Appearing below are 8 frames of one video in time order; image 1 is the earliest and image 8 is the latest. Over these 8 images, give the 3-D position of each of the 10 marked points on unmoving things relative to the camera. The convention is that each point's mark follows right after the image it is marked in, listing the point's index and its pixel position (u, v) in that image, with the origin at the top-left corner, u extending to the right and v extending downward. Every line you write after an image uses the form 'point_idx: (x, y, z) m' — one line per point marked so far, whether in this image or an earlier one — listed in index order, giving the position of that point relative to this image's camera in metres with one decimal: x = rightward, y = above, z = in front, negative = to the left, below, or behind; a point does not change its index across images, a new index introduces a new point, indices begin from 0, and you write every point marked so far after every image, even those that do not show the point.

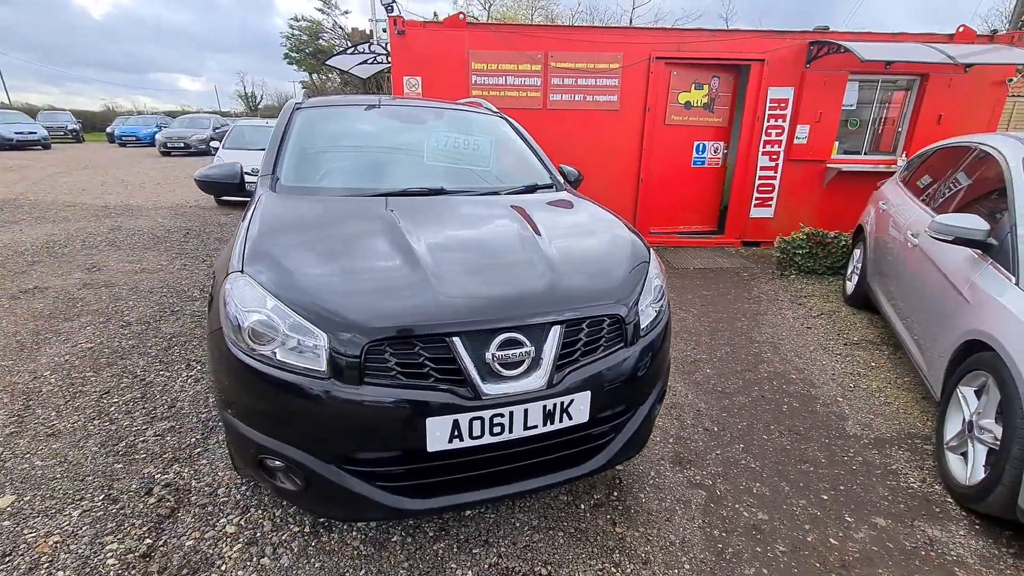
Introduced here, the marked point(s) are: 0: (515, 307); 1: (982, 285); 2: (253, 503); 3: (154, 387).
0: (0.0, -0.1, +1.7) m
1: (+2.3, 0.0, +2.4) m
2: (-1.1, -0.9, +2.1) m
3: (-2.2, -0.6, +3.1) m
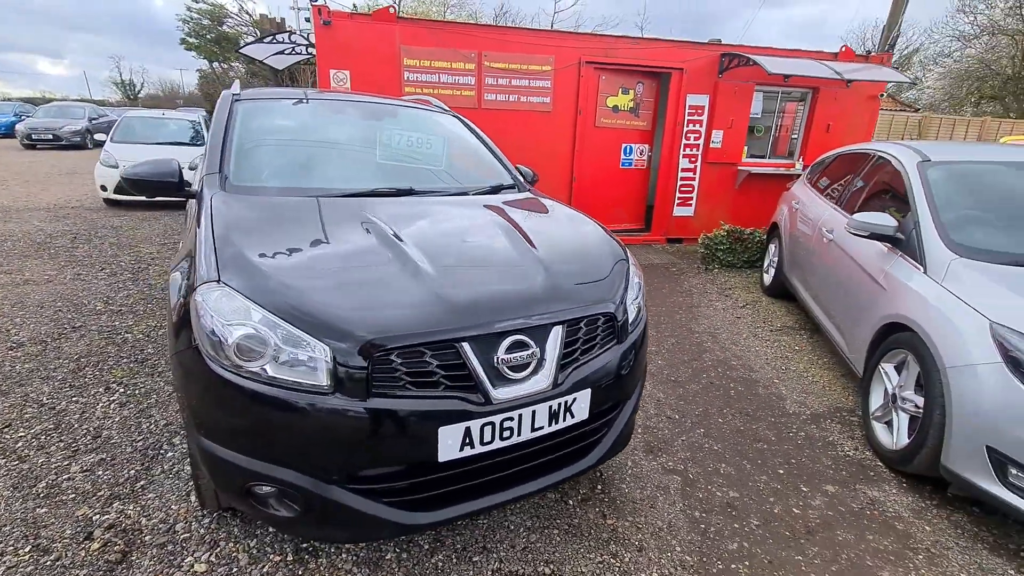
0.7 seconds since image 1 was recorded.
0: (0.0, -0.1, +1.6) m
1: (+2.2, +0.1, +2.8) m
2: (-1.1, -1.0, +1.9) m
3: (-2.4, -0.7, +2.7) m
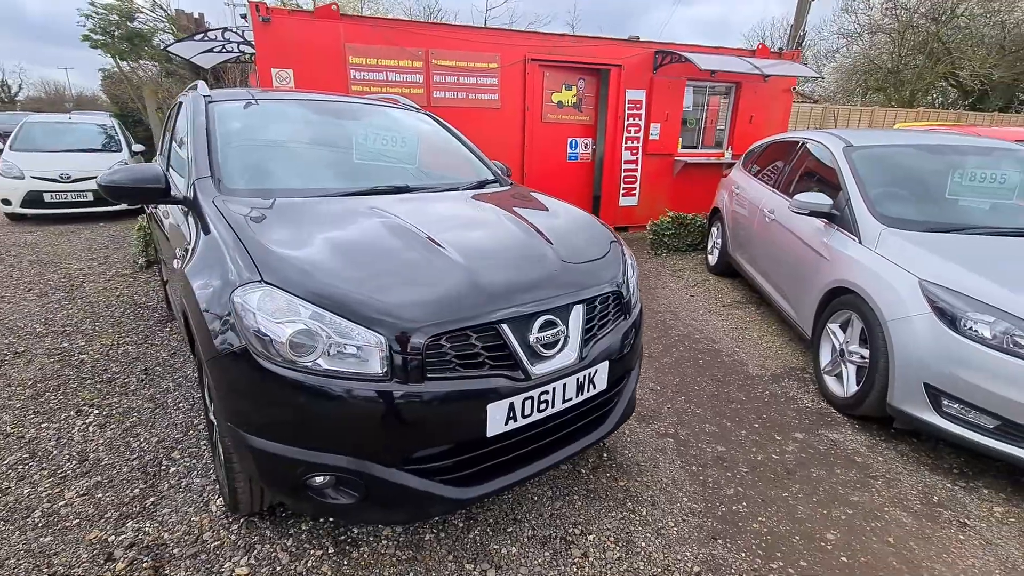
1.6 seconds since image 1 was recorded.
0: (+0.1, 0.0, +1.8) m
1: (+2.1, +0.3, +3.2) m
2: (-1.0, -1.0, +1.9) m
3: (-2.4, -0.8, +2.5) m
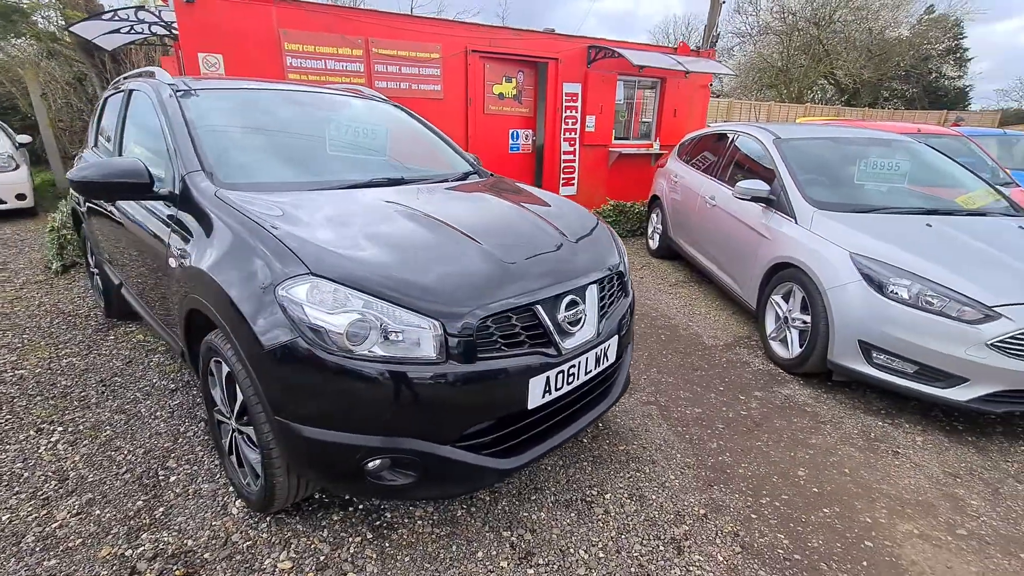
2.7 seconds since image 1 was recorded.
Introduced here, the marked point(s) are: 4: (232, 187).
0: (+0.2, +0.1, +1.9) m
1: (+1.9, +0.5, +3.6) m
2: (-0.9, -0.9, +1.9) m
3: (-2.3, -0.8, +2.3) m
4: (-1.2, +0.4, +2.2) m
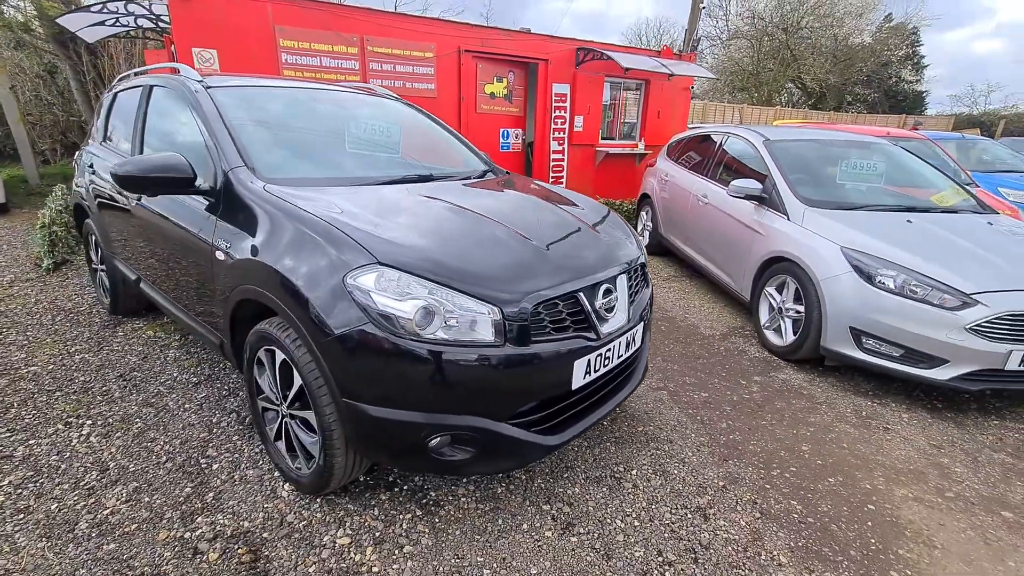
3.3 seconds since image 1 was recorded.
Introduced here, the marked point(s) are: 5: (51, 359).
0: (+0.4, +0.1, +2.1) m
1: (+2.0, +0.5, +3.9) m
2: (-0.7, -0.9, +2.0) m
3: (-2.2, -0.8, +2.3) m
4: (-1.1, +0.5, +2.2) m
5: (-3.0, -0.5, +3.2) m
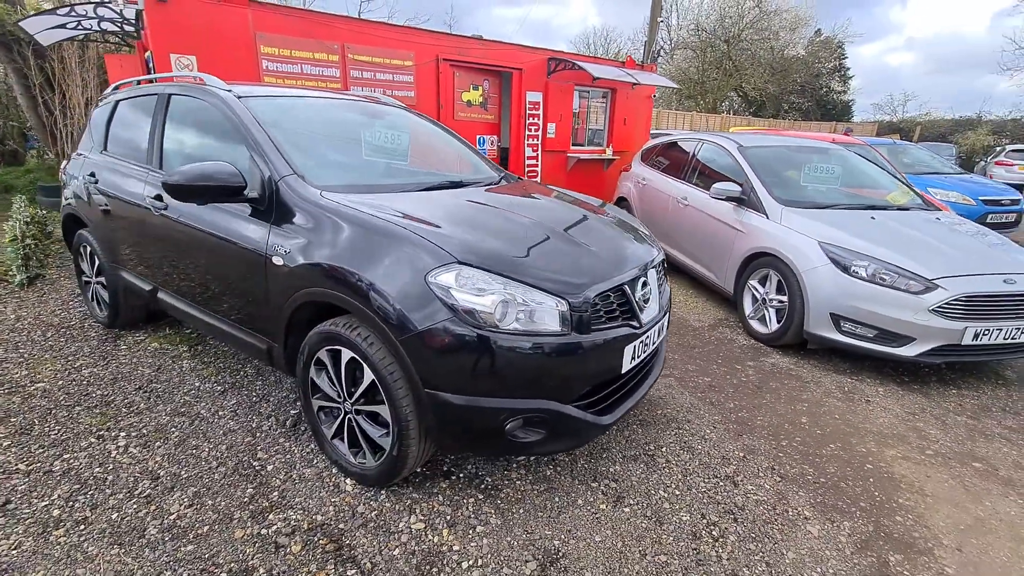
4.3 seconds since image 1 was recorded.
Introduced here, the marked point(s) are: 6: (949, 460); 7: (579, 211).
0: (+0.6, +0.1, +2.3) m
1: (+2.0, +0.6, +4.2) m
2: (-0.4, -0.9, +2.1) m
3: (-1.9, -0.8, +2.3) m
4: (-0.9, +0.5, +2.3) m
5: (-2.8, -0.5, +3.1) m
6: (+2.3, -0.9, +2.6) m
7: (+0.3, +0.4, +2.7) m
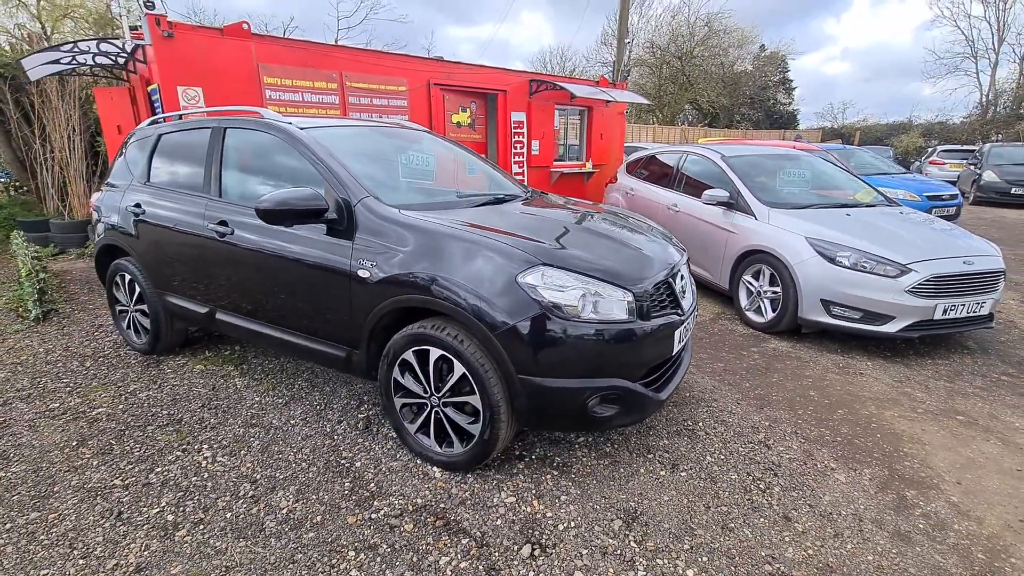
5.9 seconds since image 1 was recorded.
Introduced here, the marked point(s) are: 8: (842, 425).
0: (+0.9, +0.2, +2.6) m
1: (+2.1, +0.6, +4.7) m
2: (-0.1, -0.9, +2.3) m
3: (-1.6, -0.9, +2.4) m
4: (-0.6, +0.4, +2.6) m
5: (-2.6, -0.7, +3.2) m
6: (+2.6, -0.8, +3.0) m
7: (+0.6, +0.4, +3.1) m
8: (+1.9, -0.8, +2.9) m
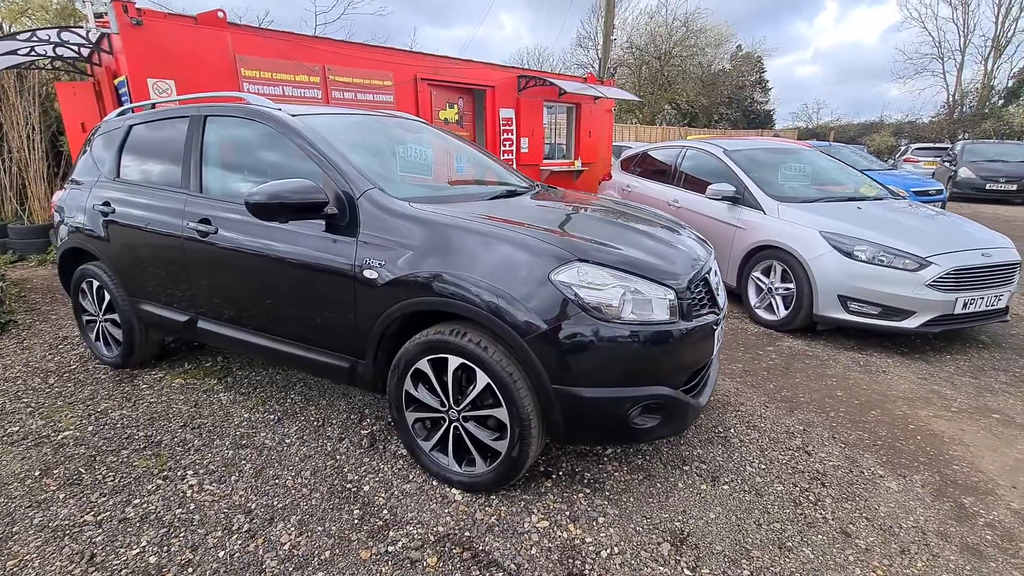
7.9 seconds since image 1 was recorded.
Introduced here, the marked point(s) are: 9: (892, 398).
0: (+1.0, +0.2, +2.5) m
1: (+2.1, +0.6, +4.5) m
2: (+0.1, -0.9, +2.1) m
3: (-1.5, -1.0, +2.1) m
4: (-0.5, +0.4, +2.3) m
5: (-2.5, -0.8, +2.8) m
6: (+2.7, -0.7, +2.9) m
7: (+0.7, +0.4, +2.9) m
8: (+2.0, -0.8, +2.7) m
9: (+2.4, -0.7, +3.1) m
